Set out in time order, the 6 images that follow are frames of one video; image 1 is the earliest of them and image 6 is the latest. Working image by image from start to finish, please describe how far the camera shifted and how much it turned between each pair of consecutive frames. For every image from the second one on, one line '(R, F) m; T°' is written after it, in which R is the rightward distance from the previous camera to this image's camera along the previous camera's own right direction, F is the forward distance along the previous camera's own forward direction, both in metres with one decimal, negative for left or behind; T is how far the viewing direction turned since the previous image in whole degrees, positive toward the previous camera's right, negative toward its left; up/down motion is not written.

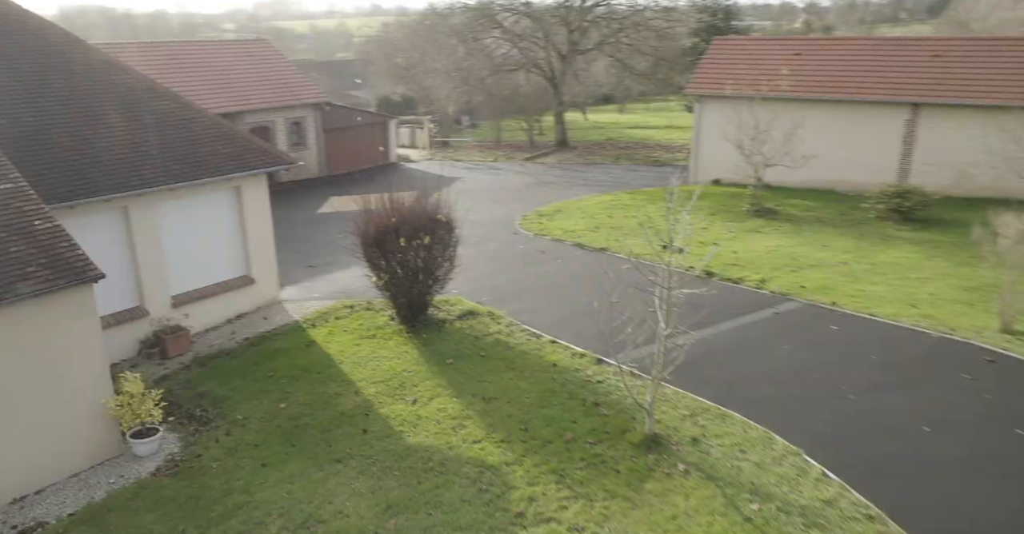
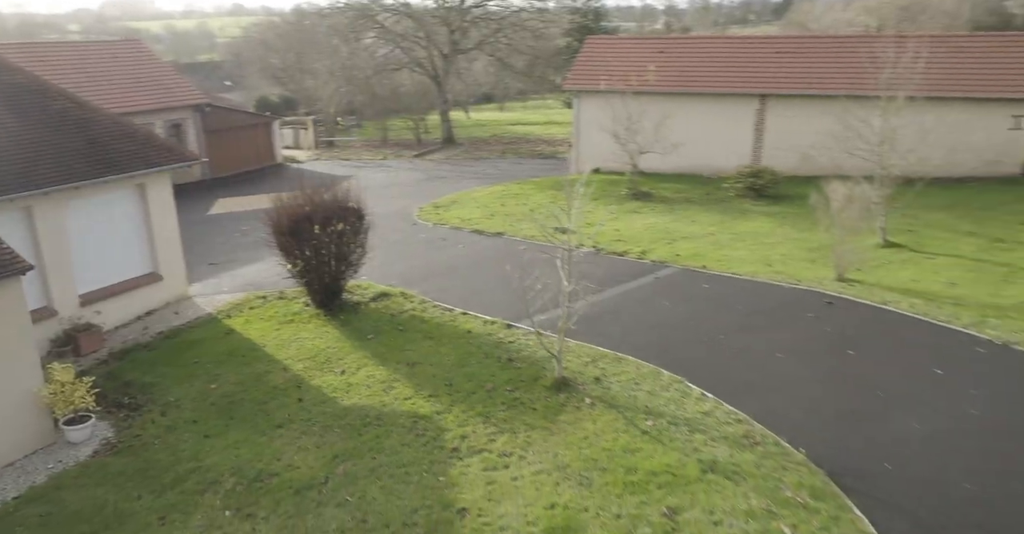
(+0.1, -0.8) m; +7°
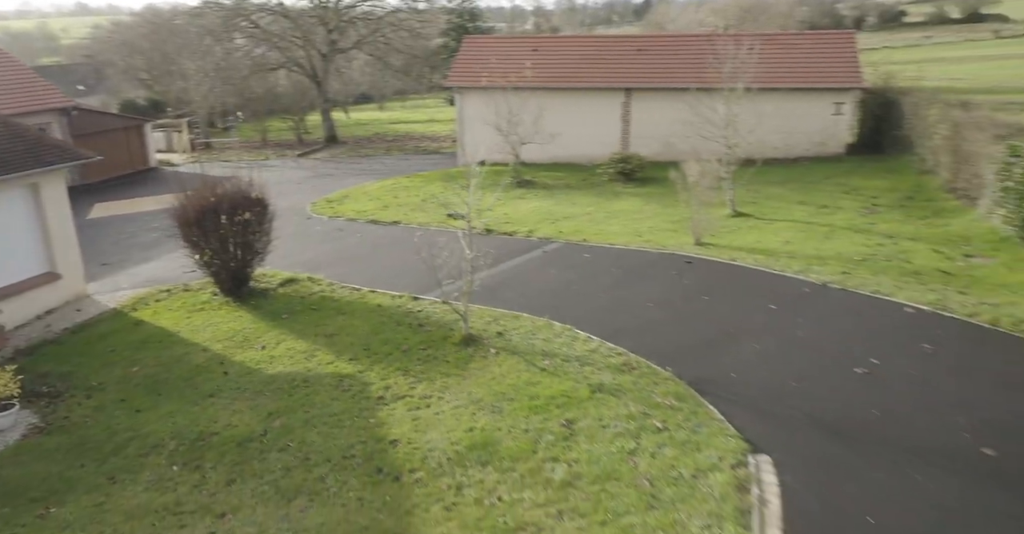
(-0.2, -1.0) m; +10°
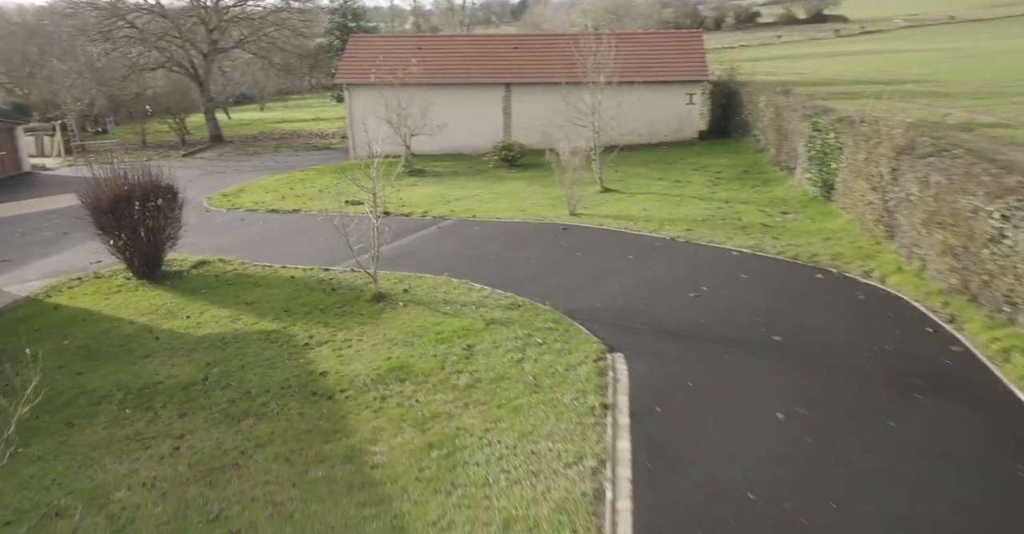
(-0.1, -1.5) m; +10°
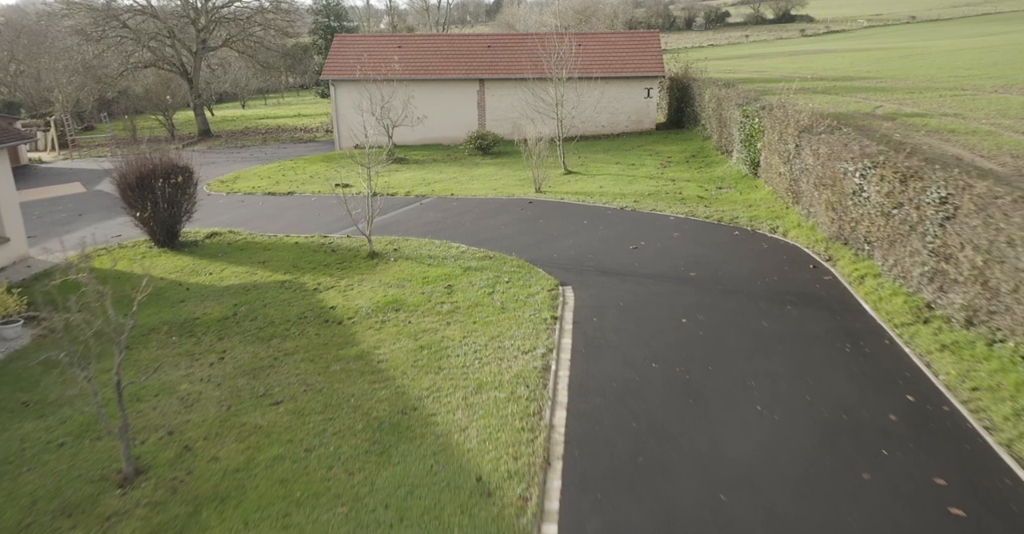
(+0.1, -2.0) m; +2°
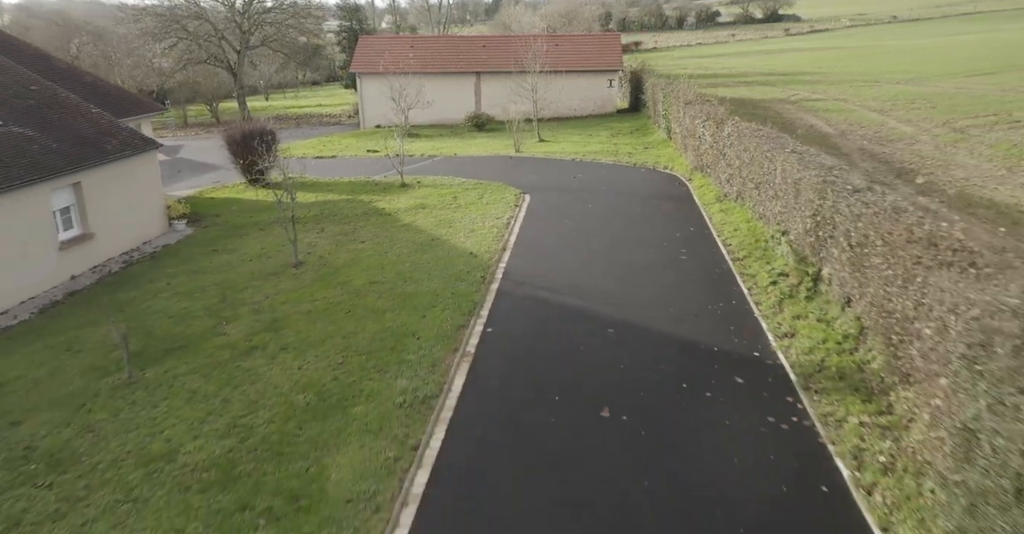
(+0.5, -6.1) m; 0°
